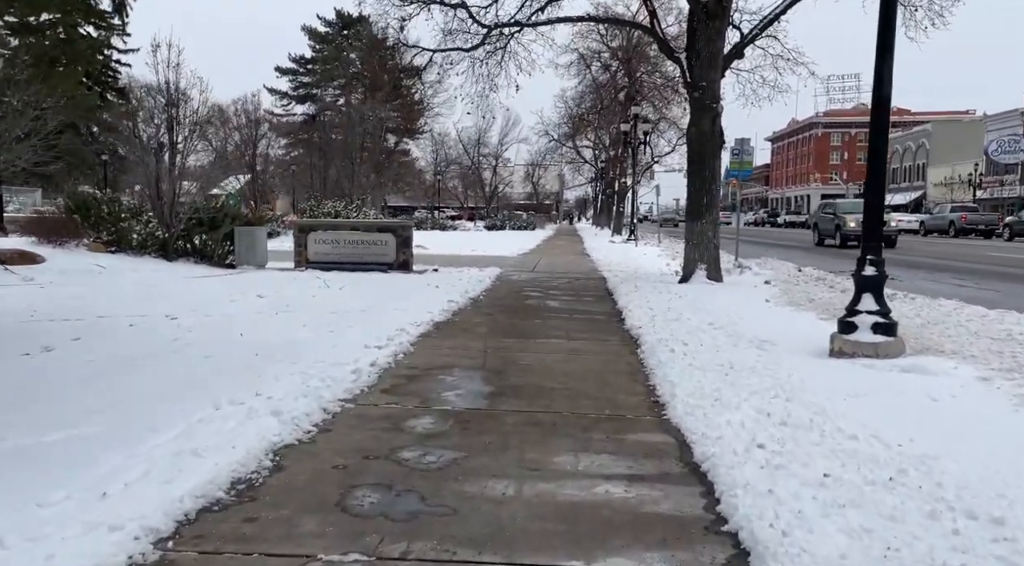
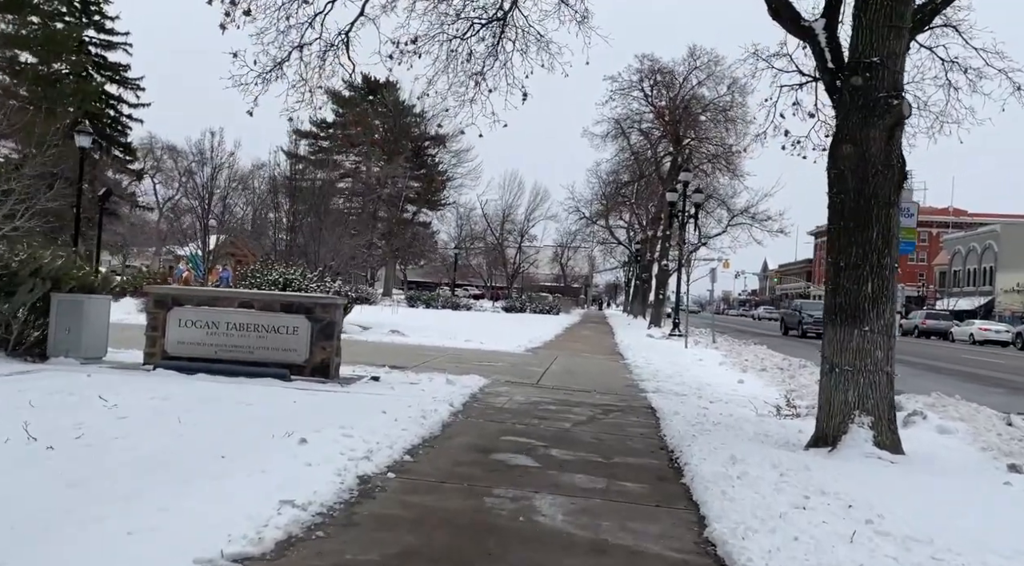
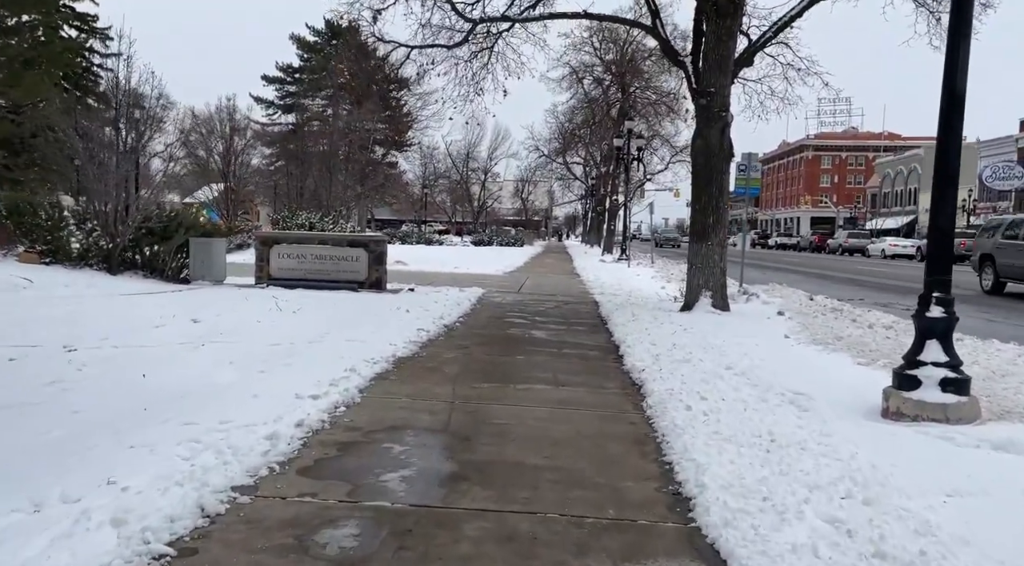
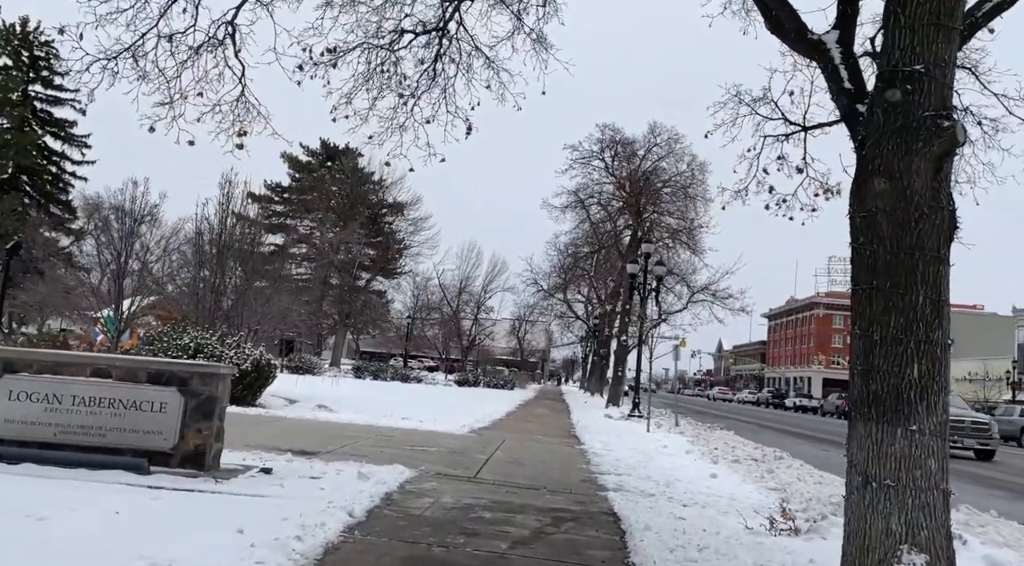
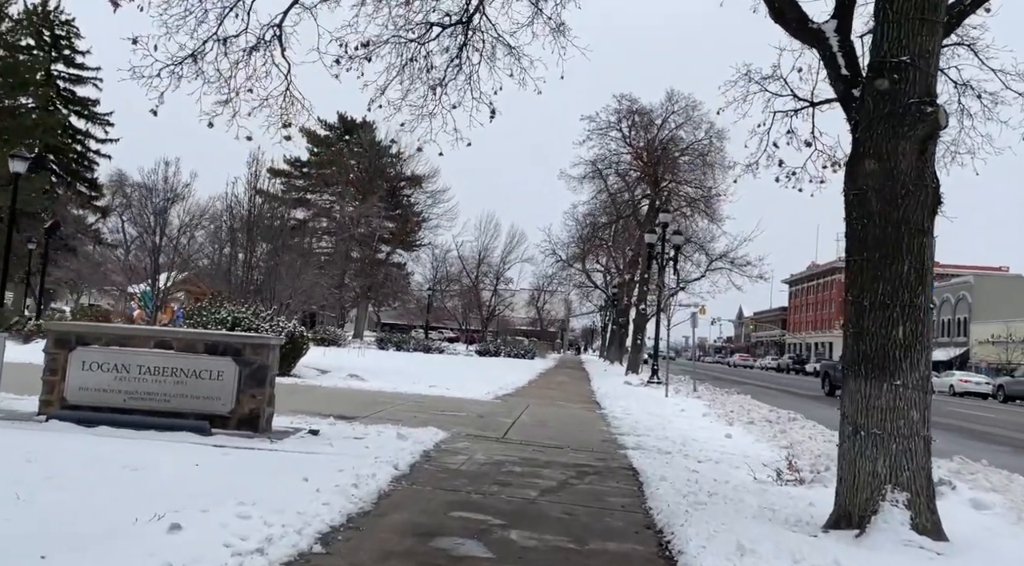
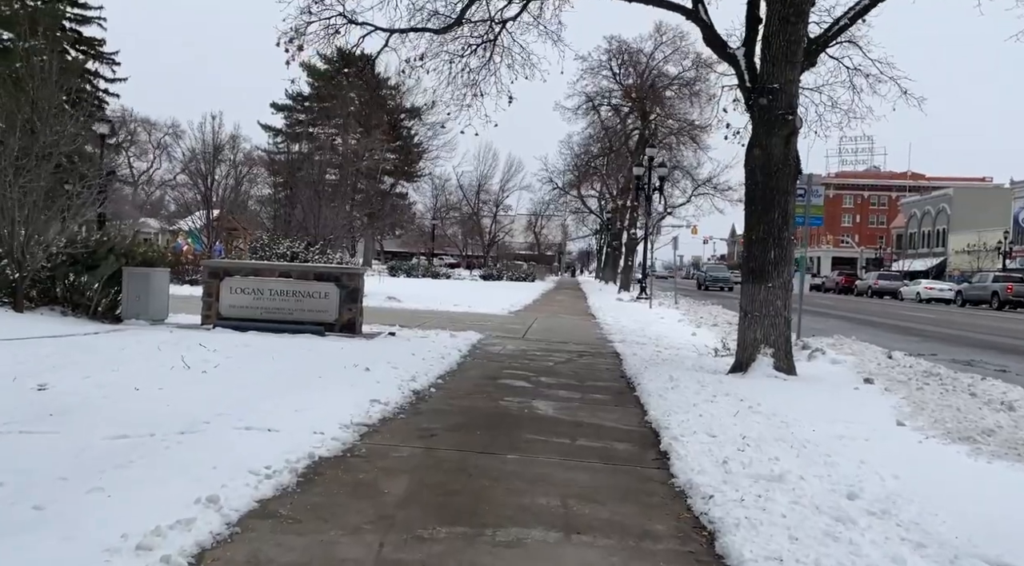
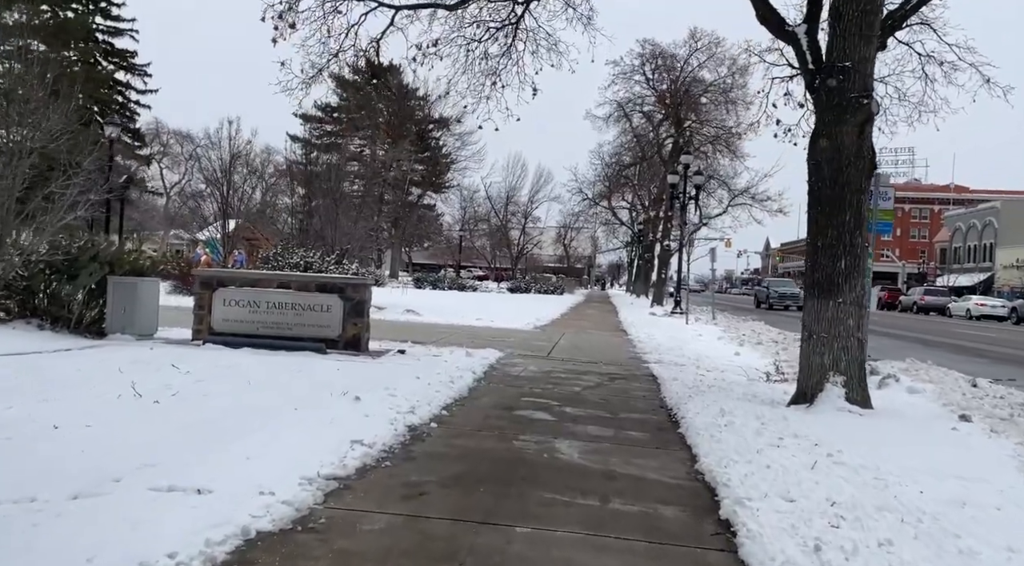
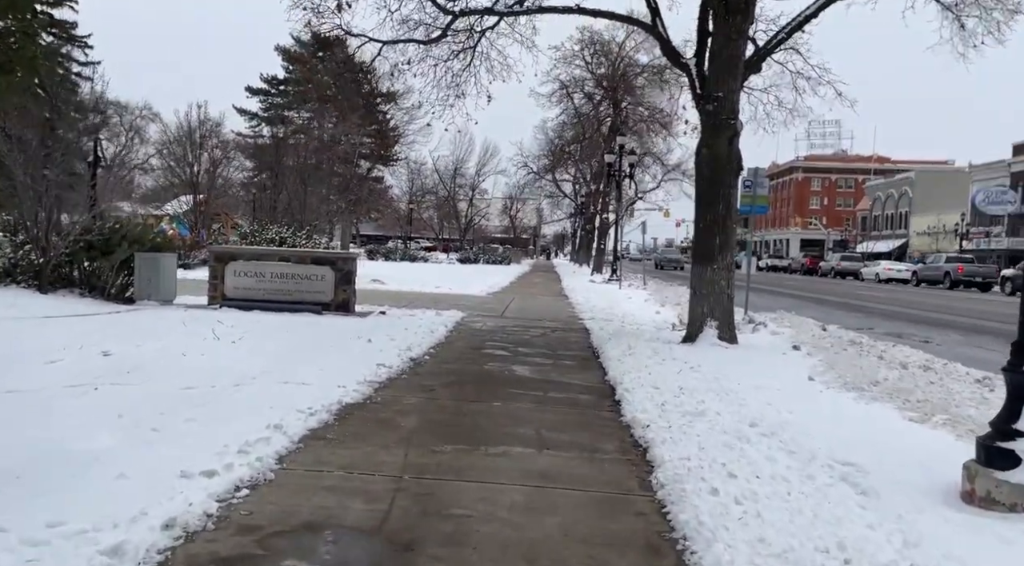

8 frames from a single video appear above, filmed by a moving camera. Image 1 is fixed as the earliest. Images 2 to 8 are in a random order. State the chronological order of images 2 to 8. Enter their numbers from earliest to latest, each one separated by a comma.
3, 8, 6, 7, 2, 5, 4
